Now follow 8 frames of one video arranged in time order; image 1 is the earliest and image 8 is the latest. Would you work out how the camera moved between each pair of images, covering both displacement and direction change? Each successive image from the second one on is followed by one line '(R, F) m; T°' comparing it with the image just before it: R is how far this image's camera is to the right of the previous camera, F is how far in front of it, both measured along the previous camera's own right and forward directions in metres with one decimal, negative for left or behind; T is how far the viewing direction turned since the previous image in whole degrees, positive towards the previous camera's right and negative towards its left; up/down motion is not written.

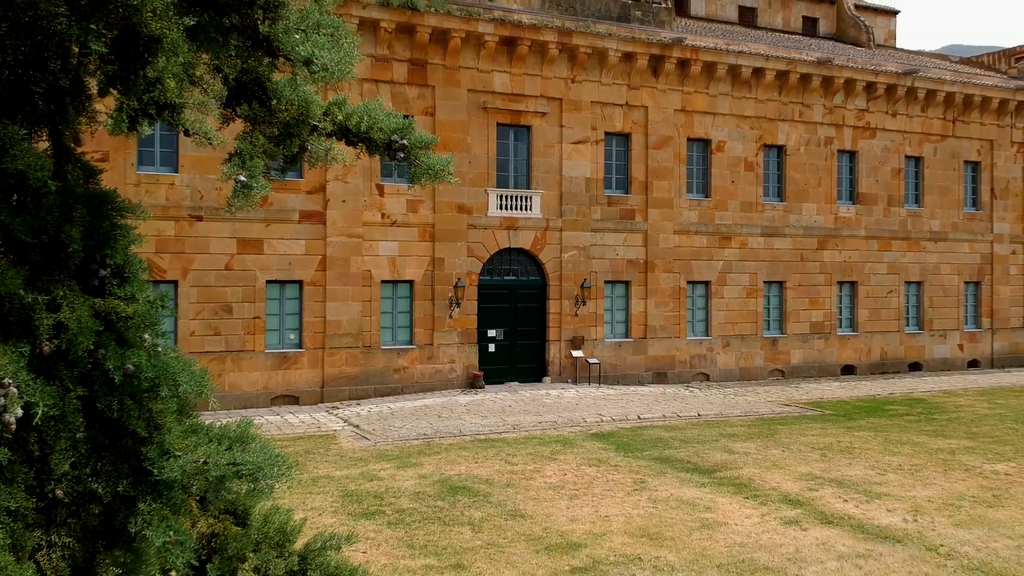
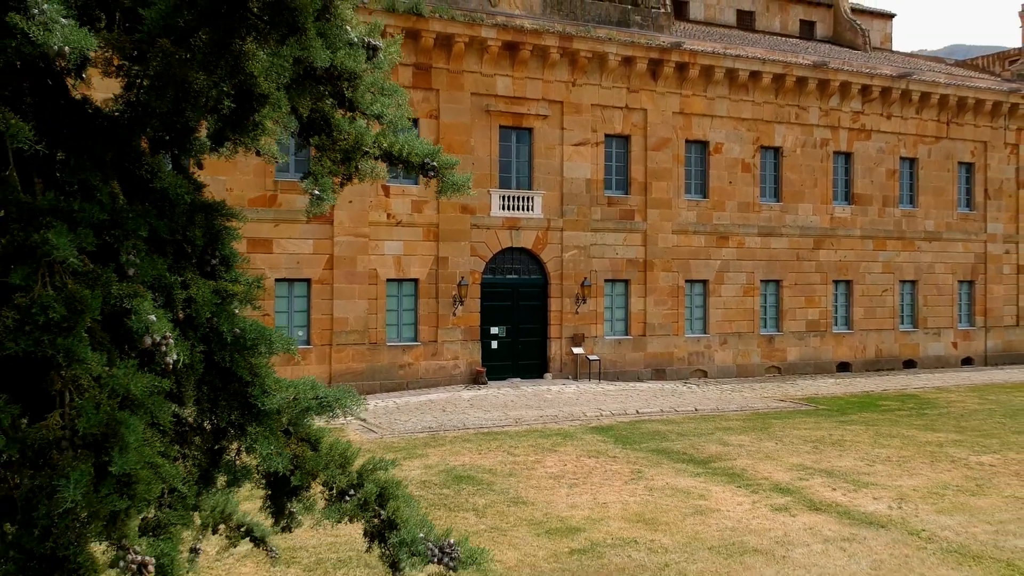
(0.0, -0.5) m; 0°
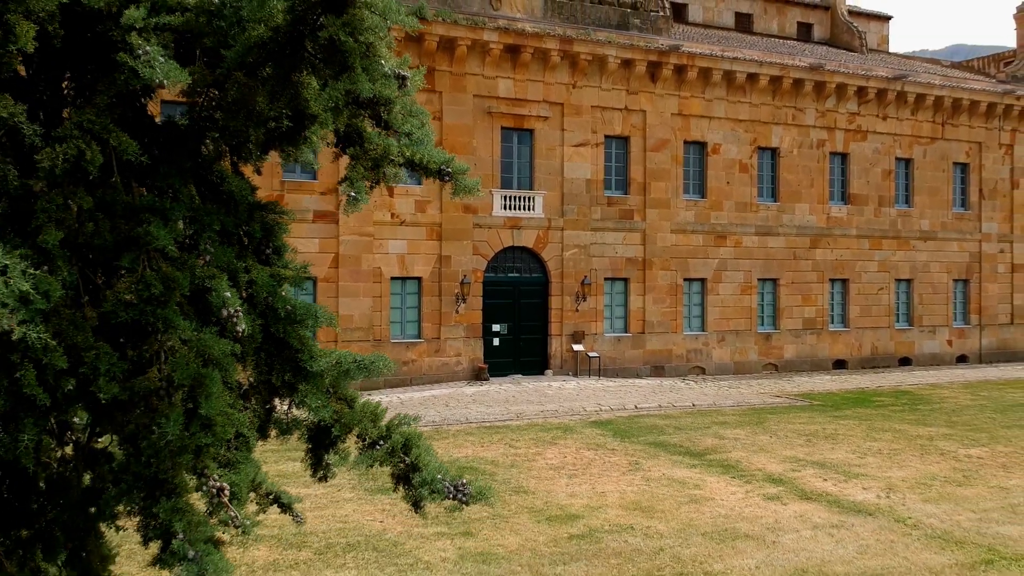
(0.0, -0.4) m; 0°
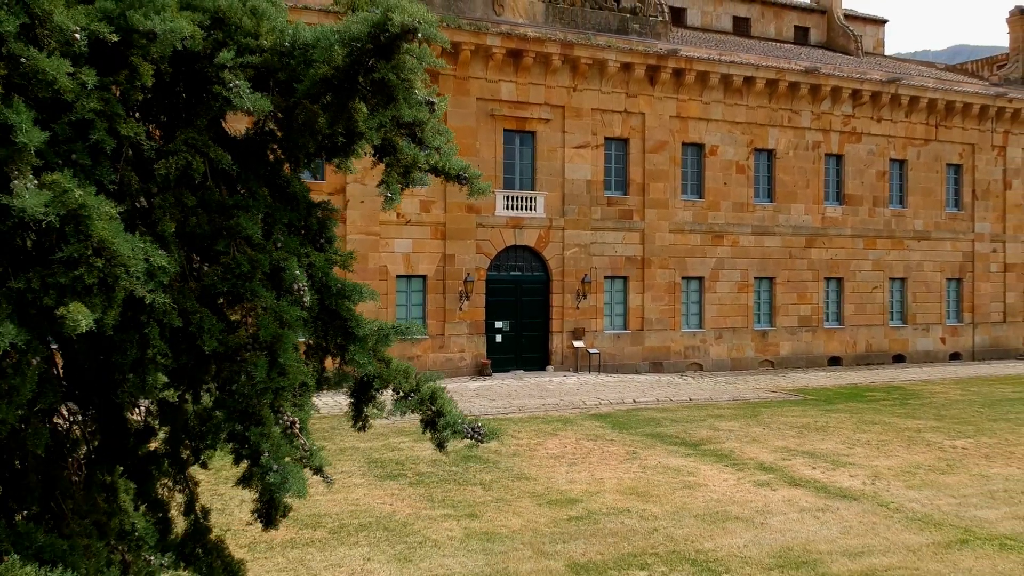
(0.0, -0.5) m; 0°
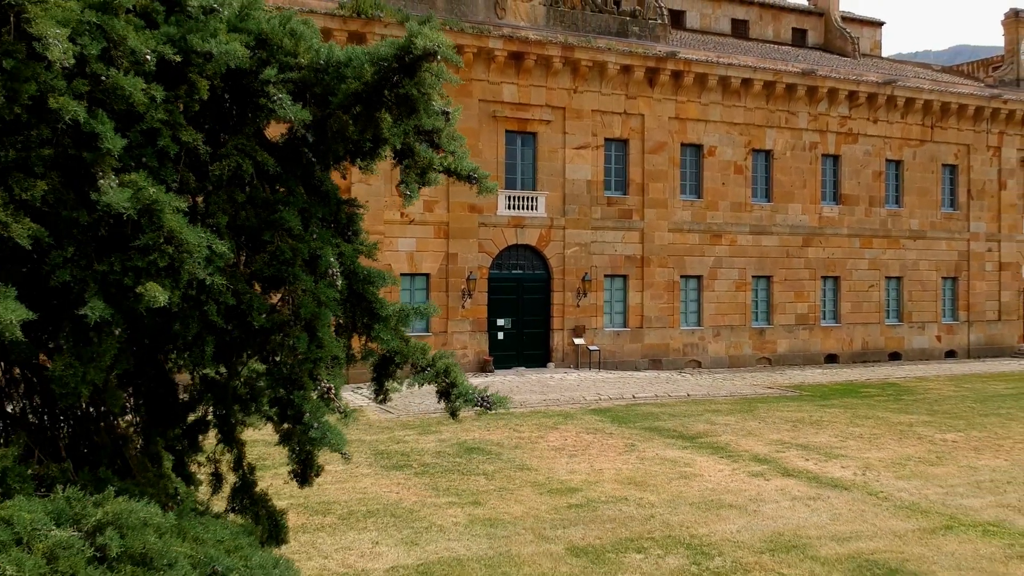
(0.0, -0.4) m; 0°
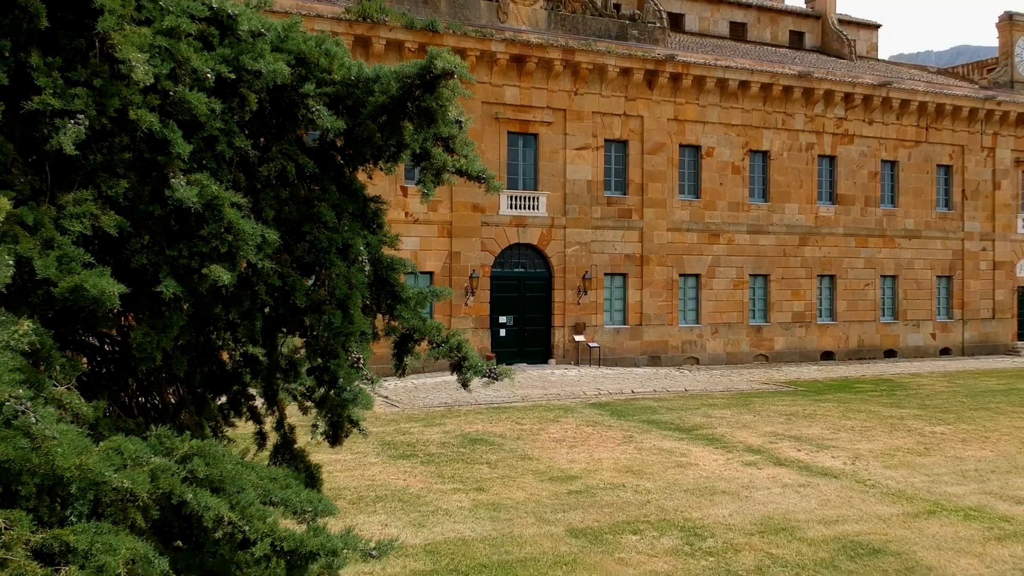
(0.0, -0.4) m; 0°
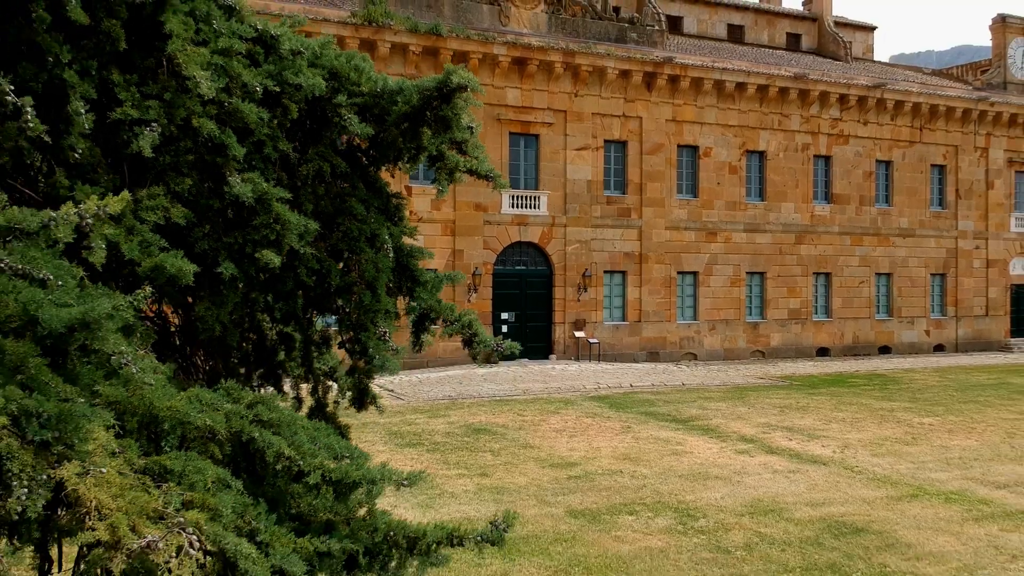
(0.0, -0.5) m; 0°
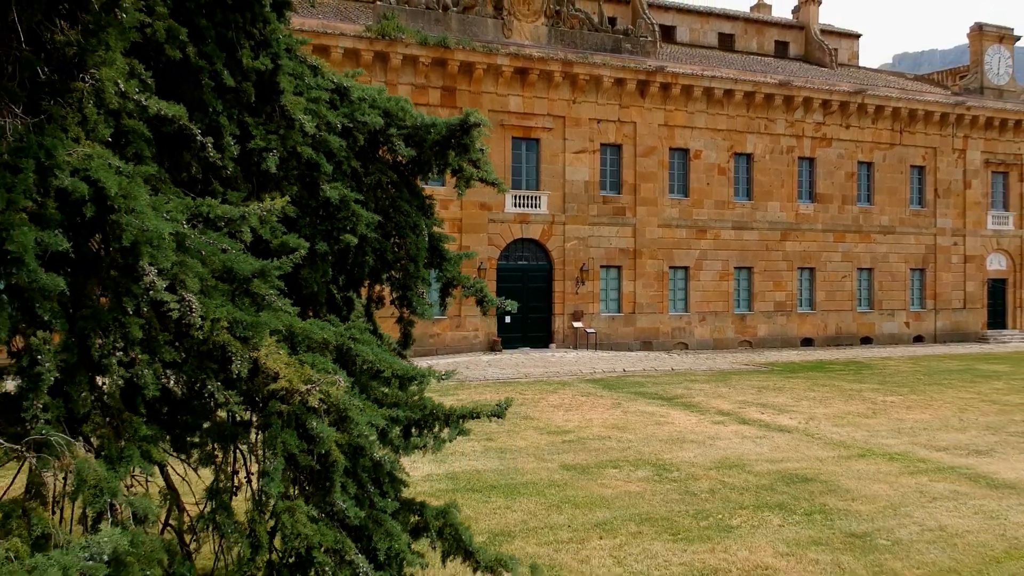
(0.0, -1.6) m; 0°
